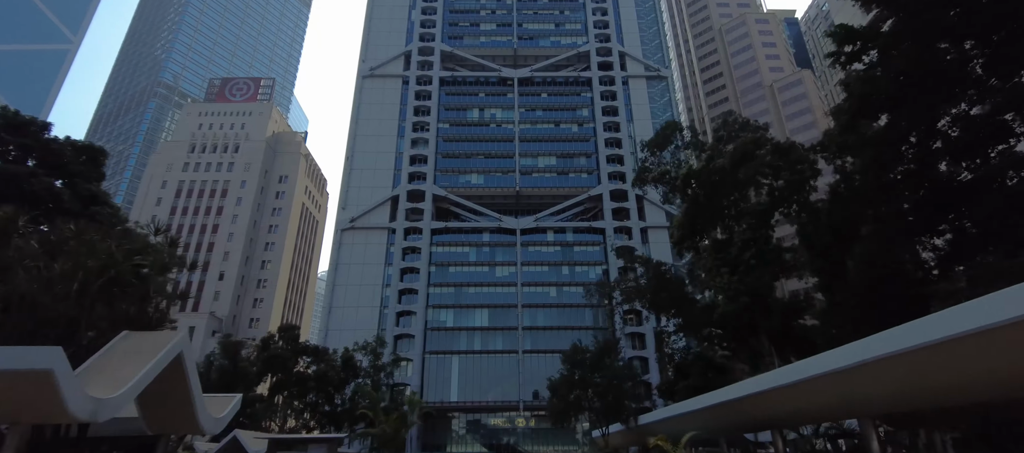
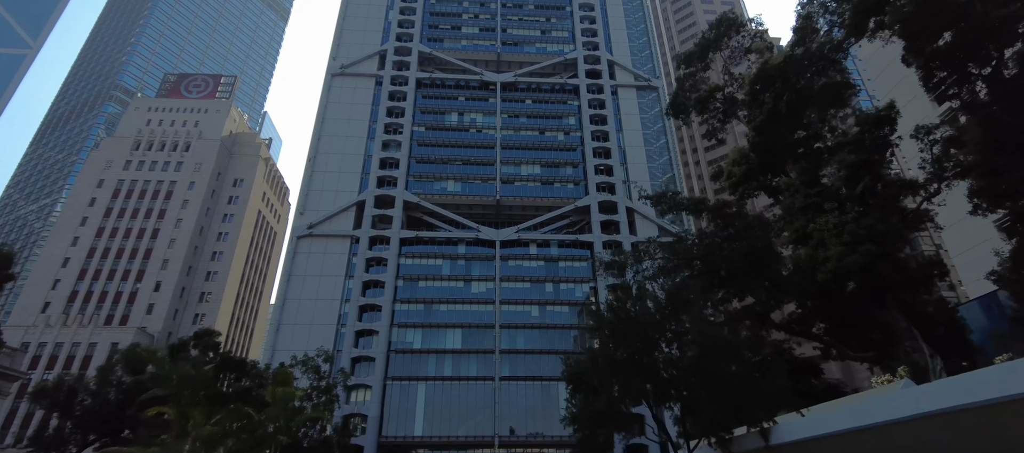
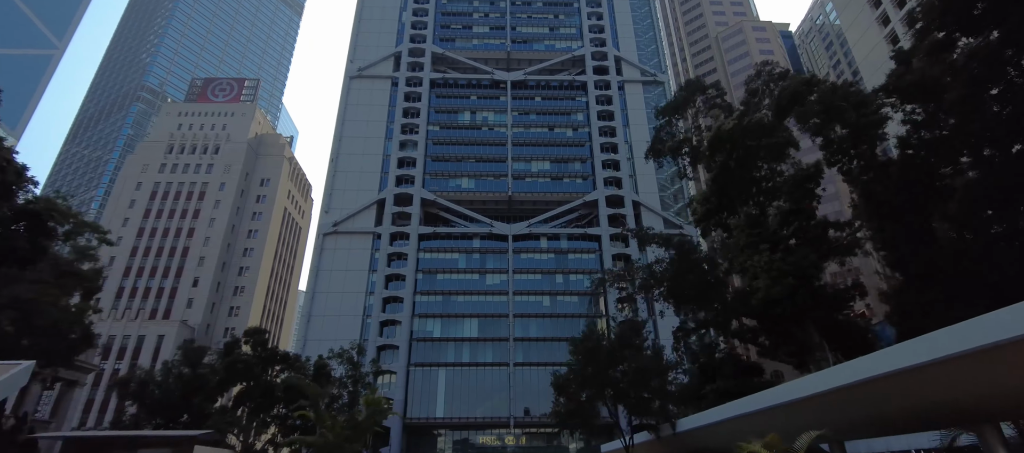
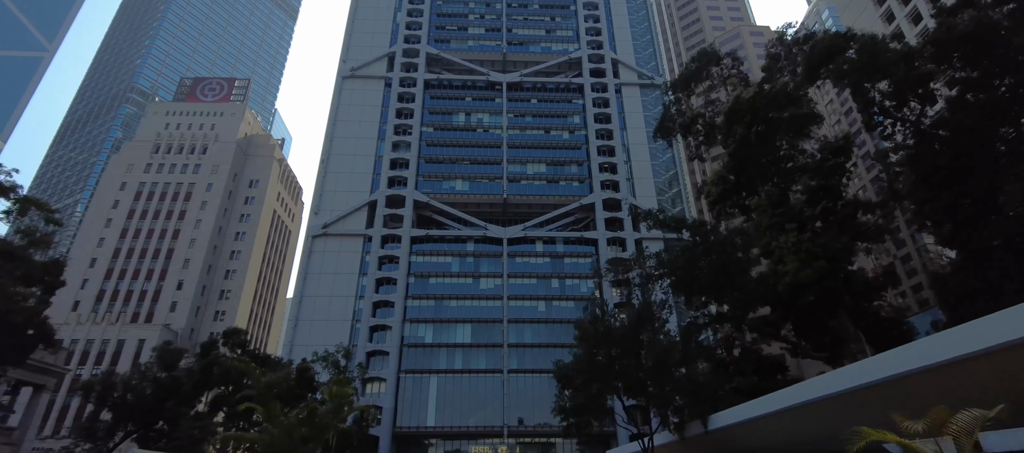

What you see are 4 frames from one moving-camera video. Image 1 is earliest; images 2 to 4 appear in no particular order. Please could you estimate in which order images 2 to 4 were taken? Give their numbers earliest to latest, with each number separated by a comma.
3, 4, 2
